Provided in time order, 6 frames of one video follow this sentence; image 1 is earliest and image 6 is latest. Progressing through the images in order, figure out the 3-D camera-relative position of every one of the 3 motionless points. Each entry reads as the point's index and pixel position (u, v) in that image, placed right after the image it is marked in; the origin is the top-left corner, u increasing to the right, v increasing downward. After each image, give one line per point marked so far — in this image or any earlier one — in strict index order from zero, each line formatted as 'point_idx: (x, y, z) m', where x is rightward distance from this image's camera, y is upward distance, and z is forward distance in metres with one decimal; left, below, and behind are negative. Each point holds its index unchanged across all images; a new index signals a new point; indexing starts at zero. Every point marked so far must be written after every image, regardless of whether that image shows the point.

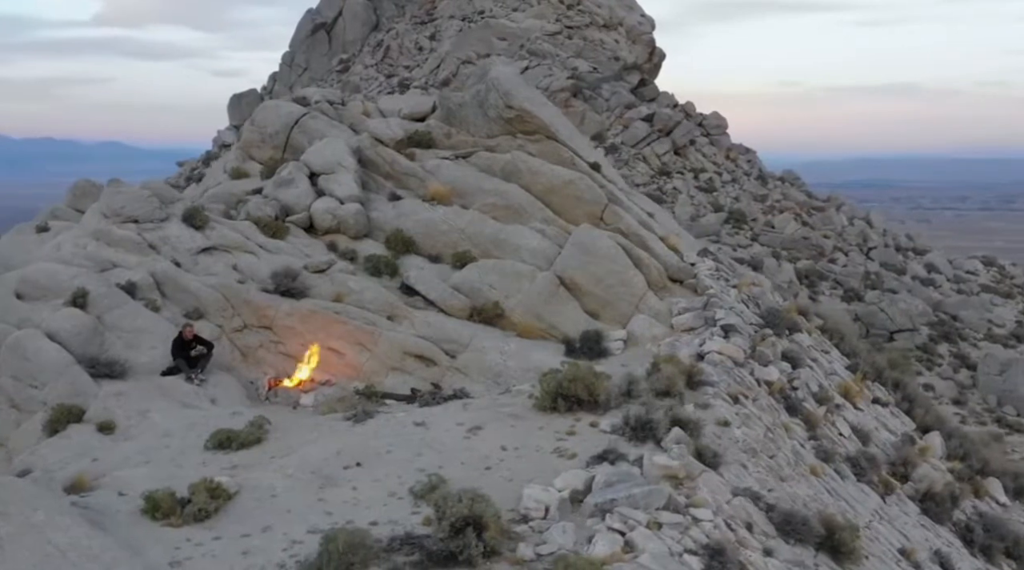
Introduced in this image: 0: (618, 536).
0: (+1.1, -2.6, +10.7) m
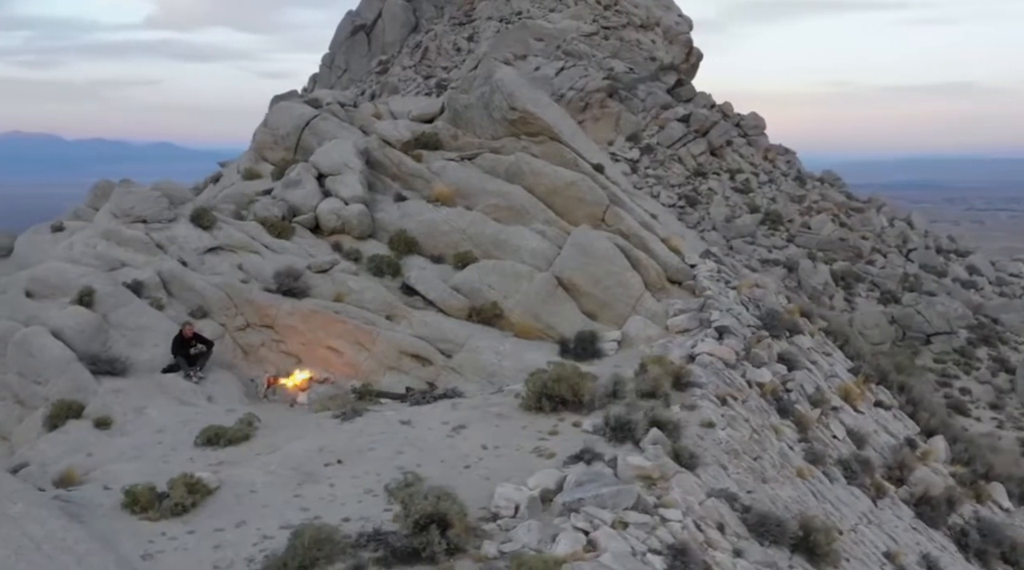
0: (+0.7, -2.6, +10.8) m
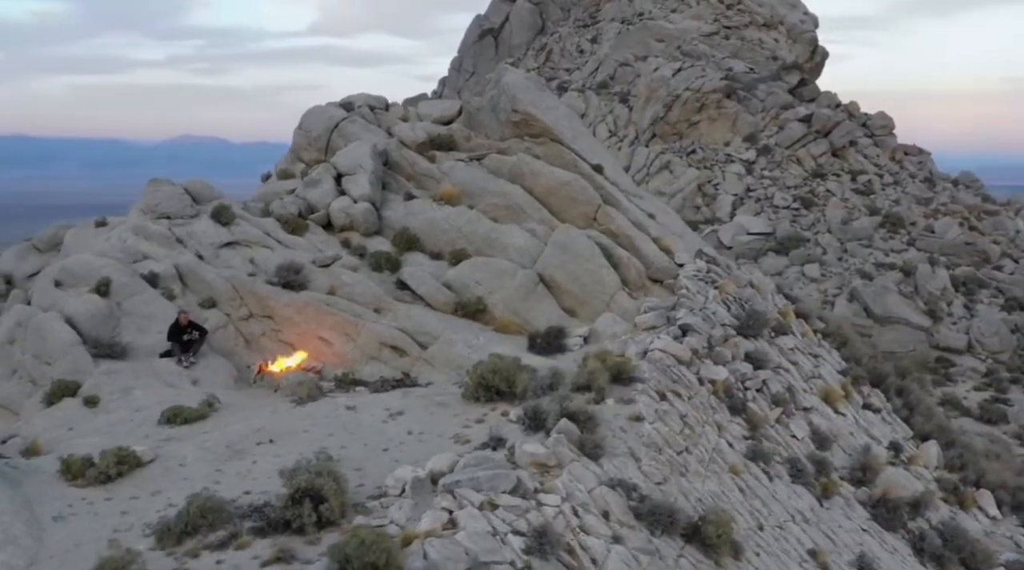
0: (-0.7, -2.5, +11.4) m
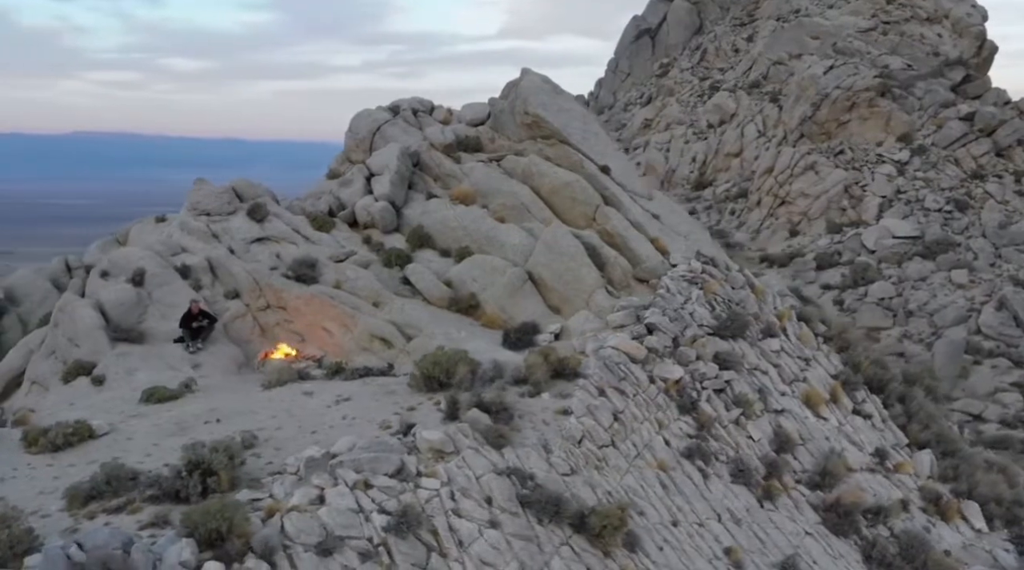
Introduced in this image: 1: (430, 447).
0: (-2.3, -2.4, +12.2) m
1: (-1.1, -2.1, +13.5) m
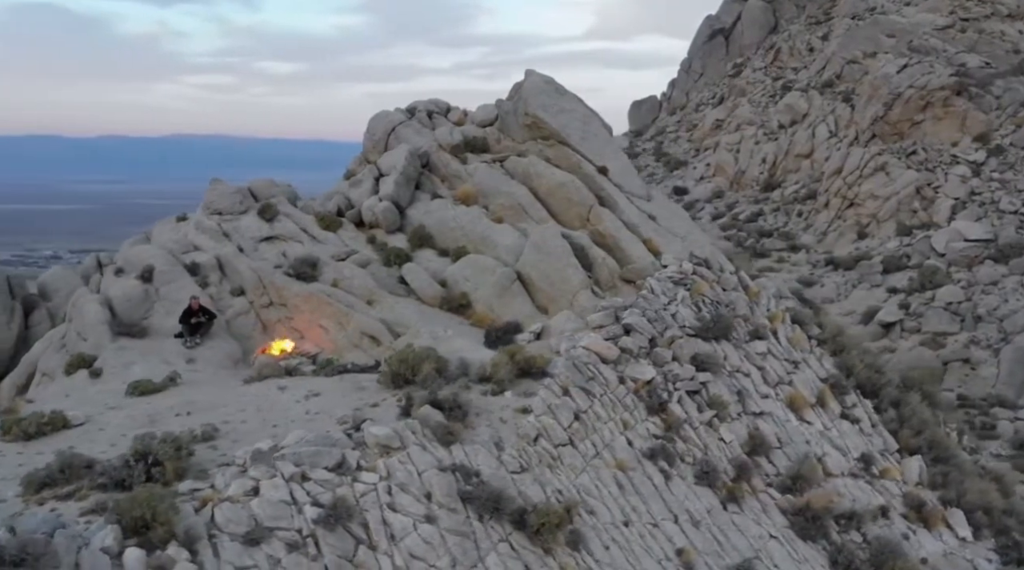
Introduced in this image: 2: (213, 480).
0: (-3.1, -2.4, +12.6) m
1: (-1.8, -2.1, +13.7) m
2: (-3.7, -2.4, +12.9) m
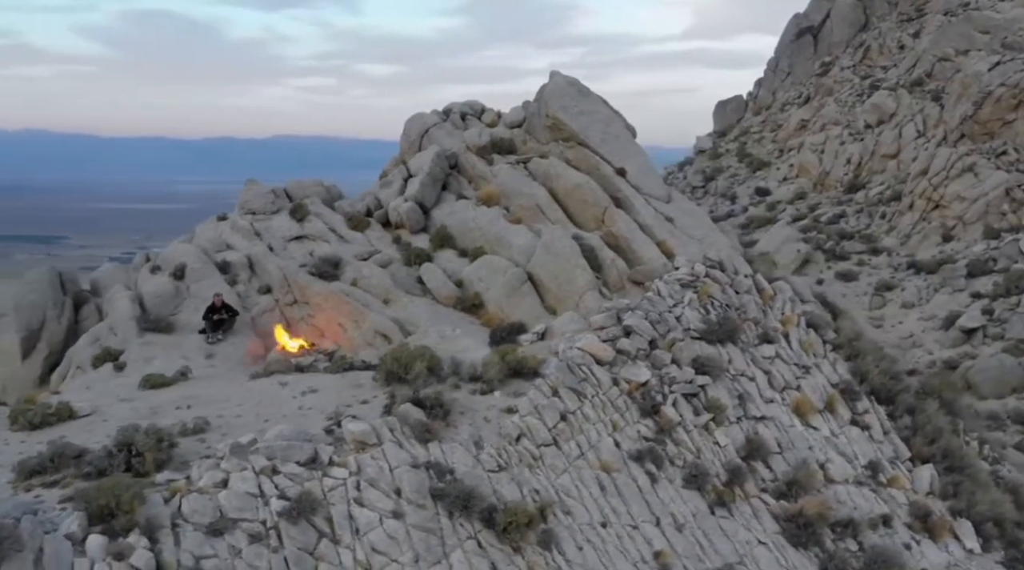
0: (-3.6, -2.4, +13.0) m
1: (-2.2, -2.1, +14.0) m
2: (-4.1, -2.4, +13.4) m
